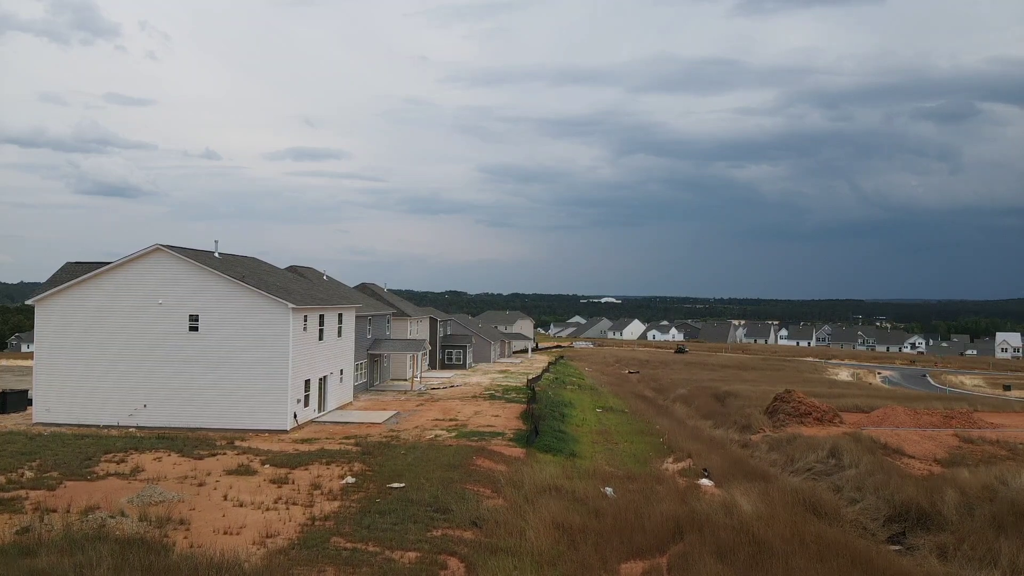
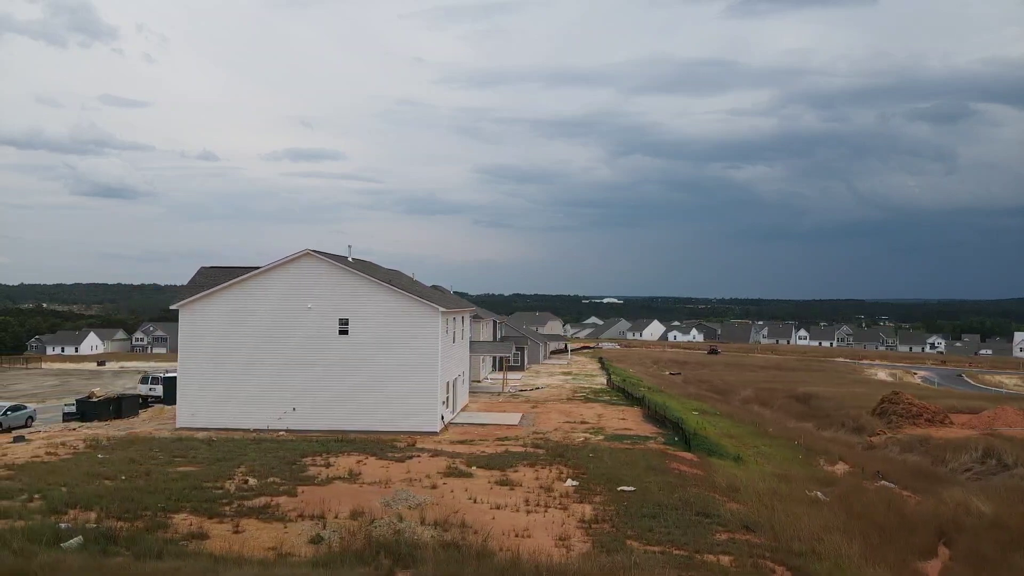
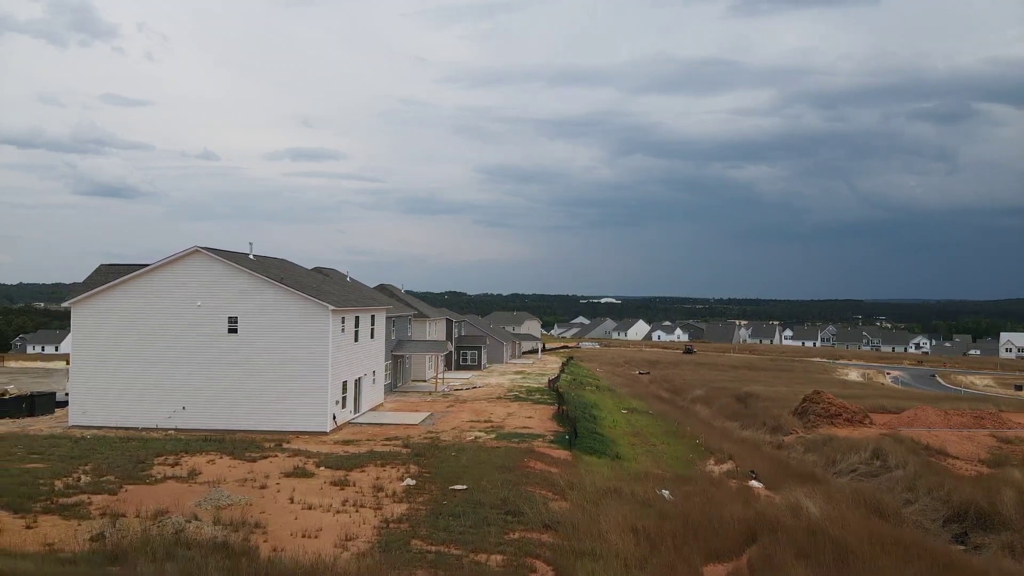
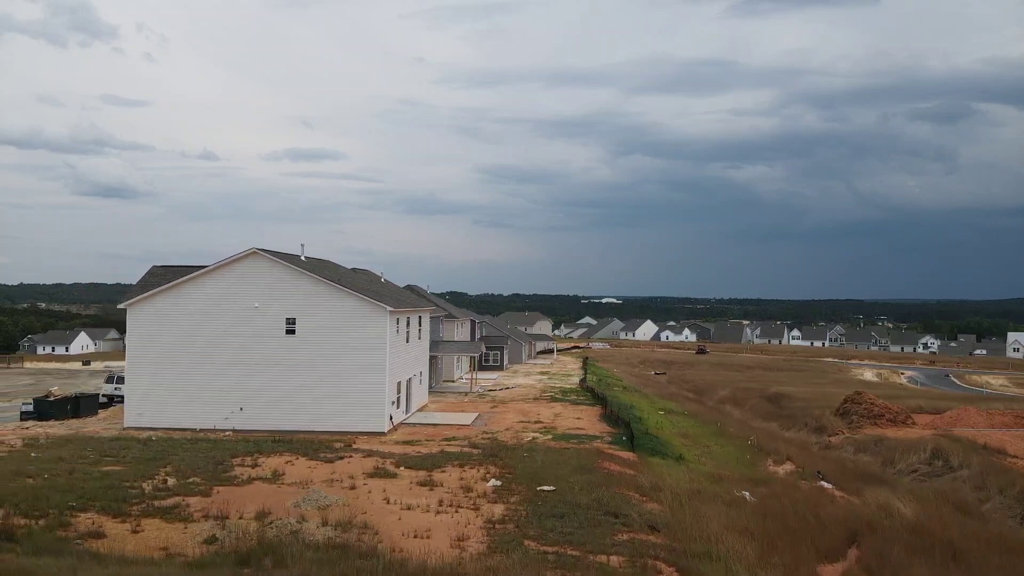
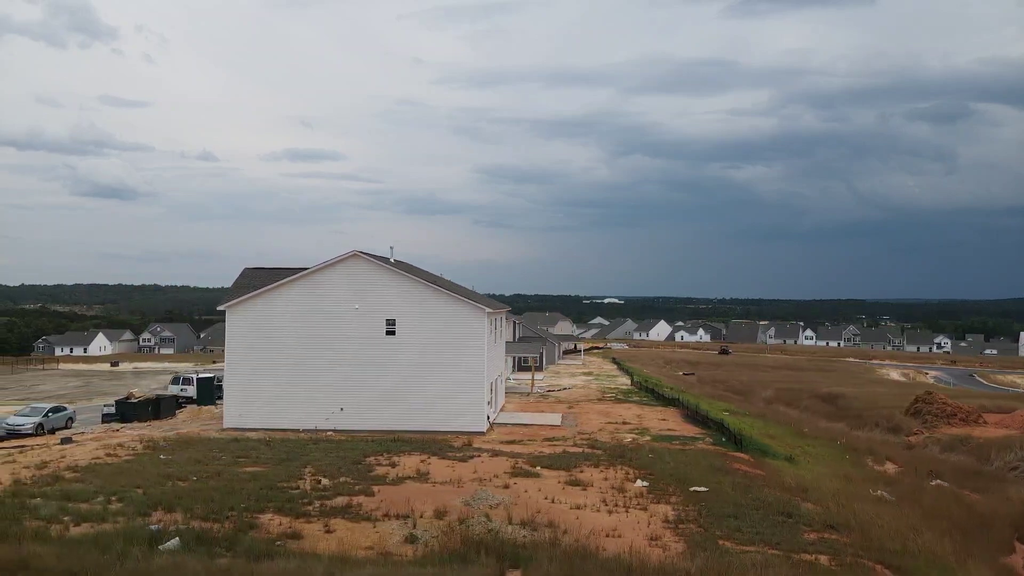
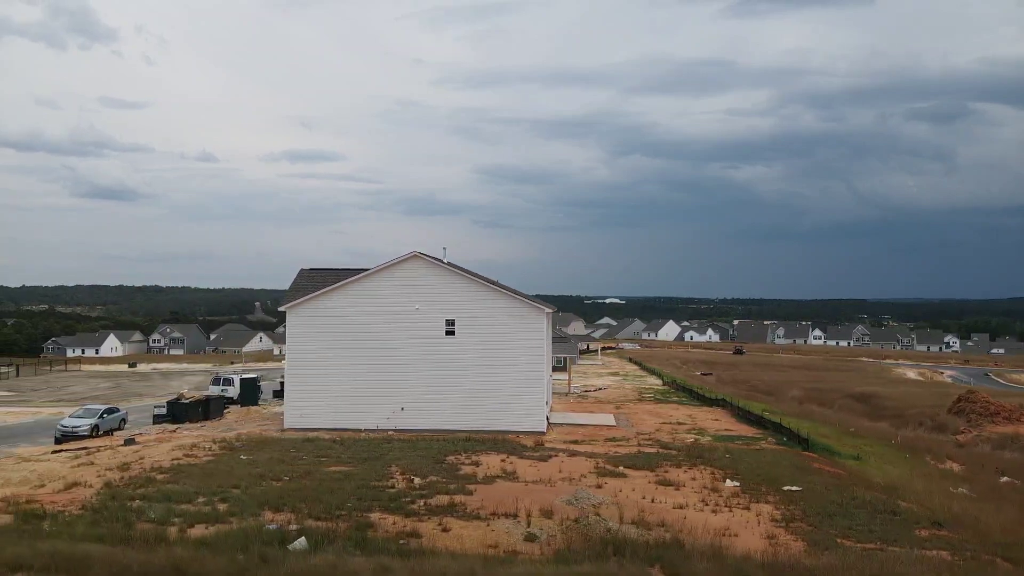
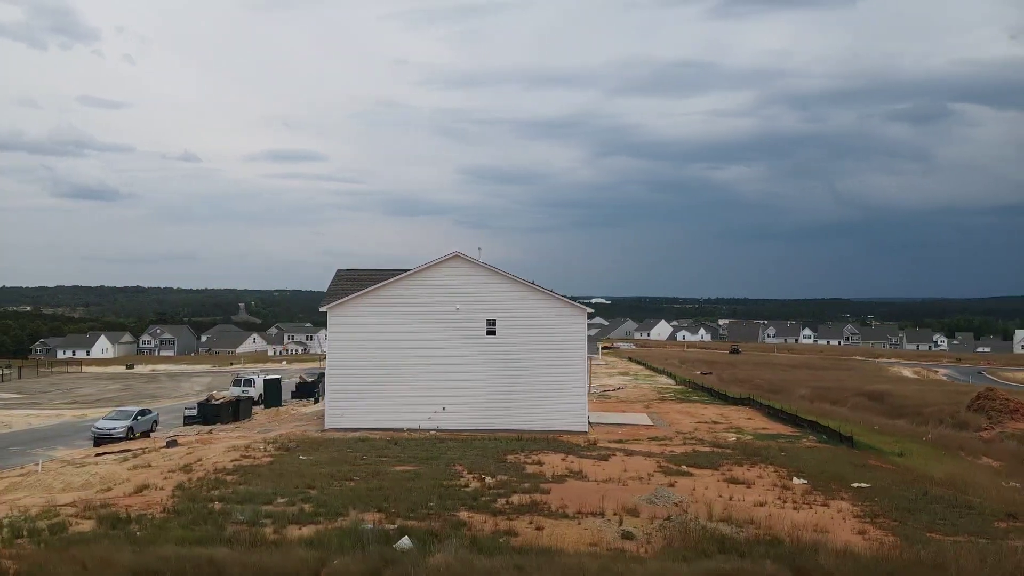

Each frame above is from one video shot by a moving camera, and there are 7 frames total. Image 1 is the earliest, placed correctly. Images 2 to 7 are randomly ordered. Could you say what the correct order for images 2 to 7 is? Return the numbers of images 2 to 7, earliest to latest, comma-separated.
3, 4, 2, 5, 6, 7
